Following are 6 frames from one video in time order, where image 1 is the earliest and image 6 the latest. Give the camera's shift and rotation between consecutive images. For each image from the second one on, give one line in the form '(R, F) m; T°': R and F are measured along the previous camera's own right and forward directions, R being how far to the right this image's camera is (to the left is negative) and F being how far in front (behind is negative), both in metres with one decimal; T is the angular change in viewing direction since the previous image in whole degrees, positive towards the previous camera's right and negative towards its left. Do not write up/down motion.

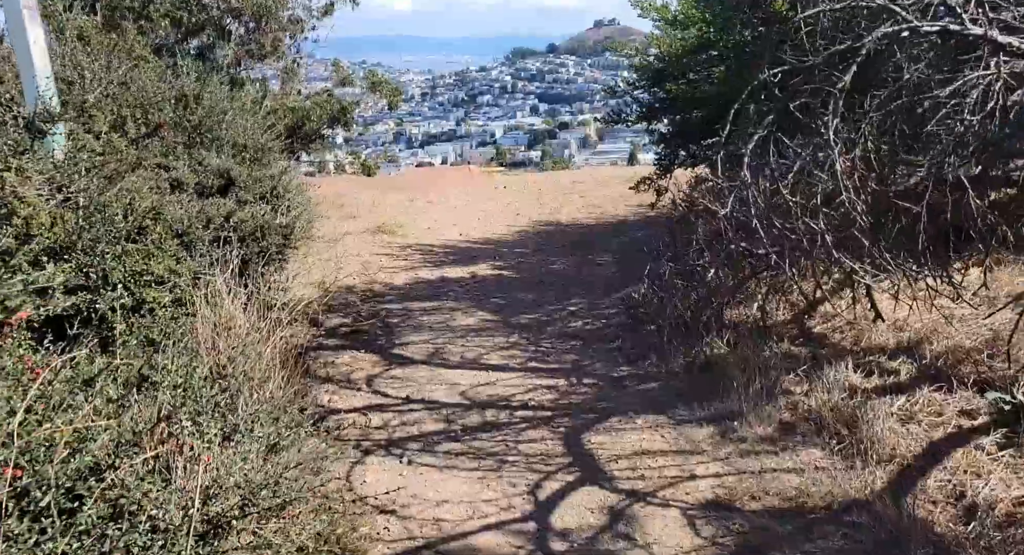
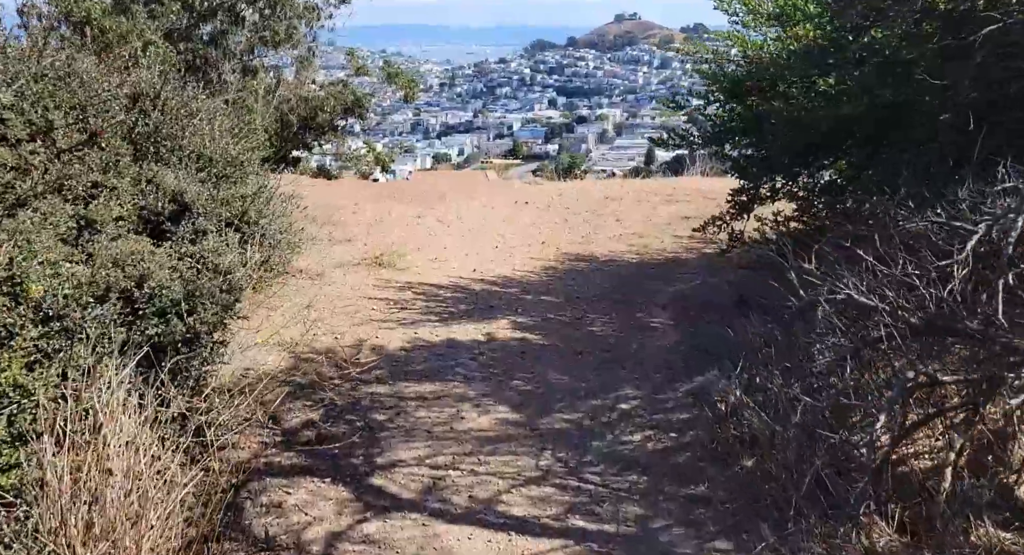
(-0.1, +1.8) m; -1°
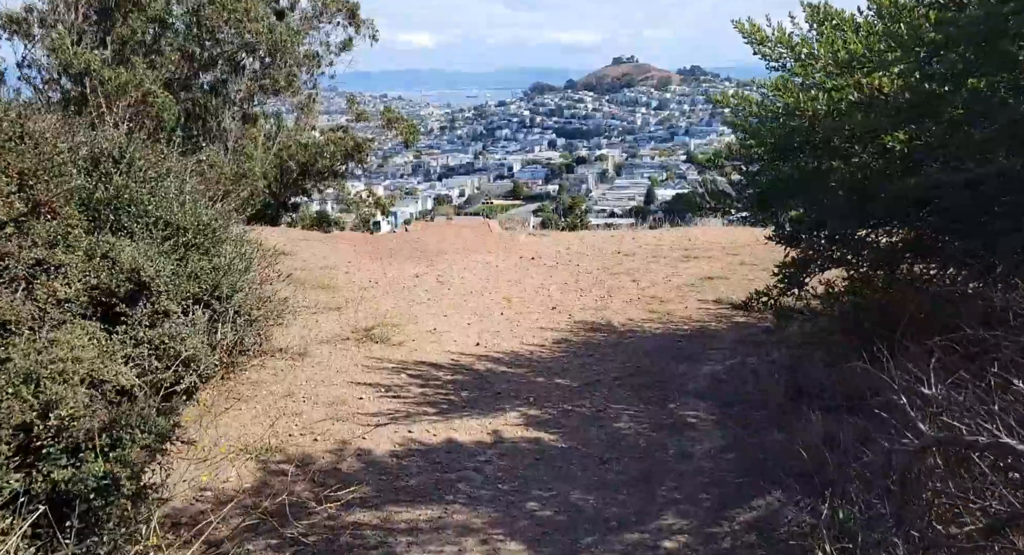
(0.0, +0.9) m; 0°
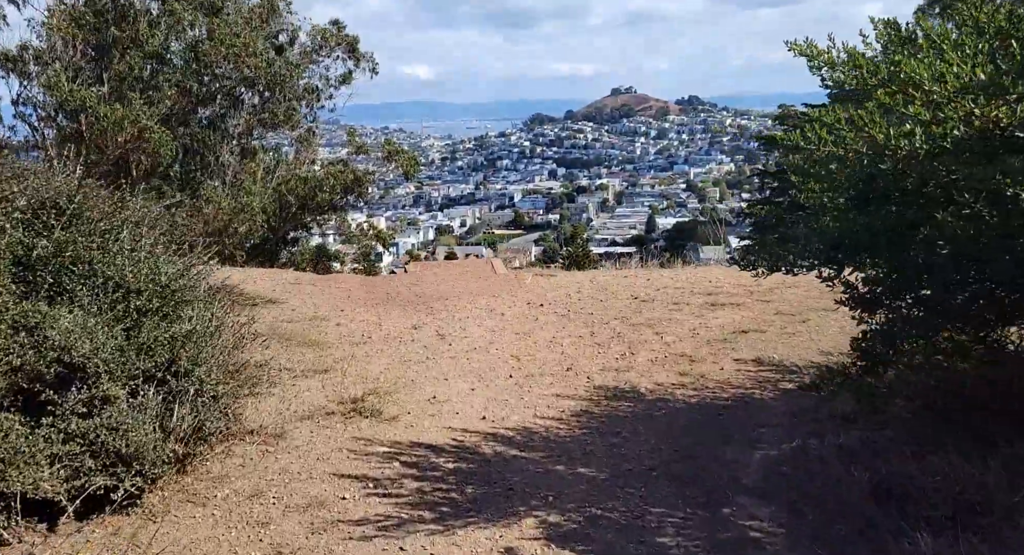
(-0.1, +1.0) m; 0°
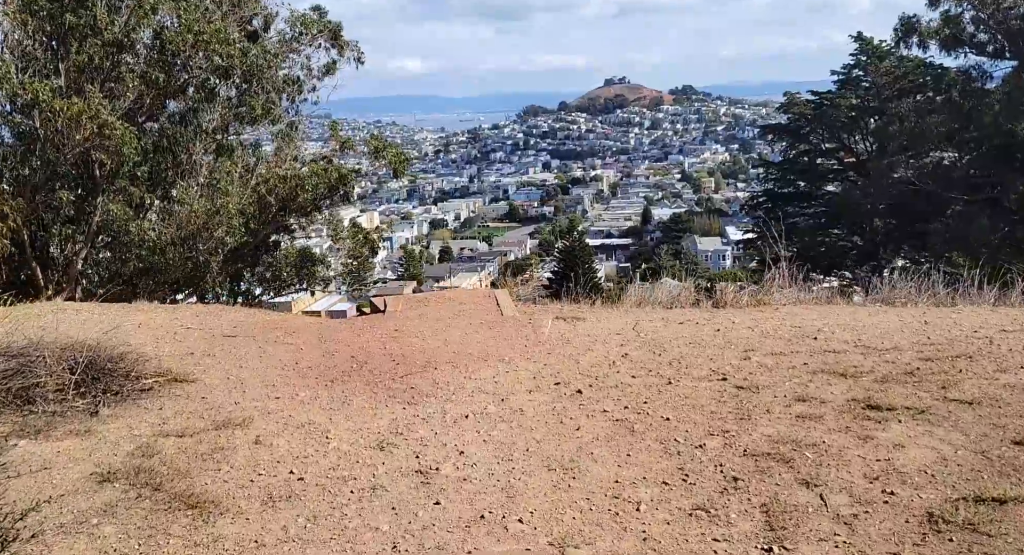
(-0.2, +3.9) m; 0°
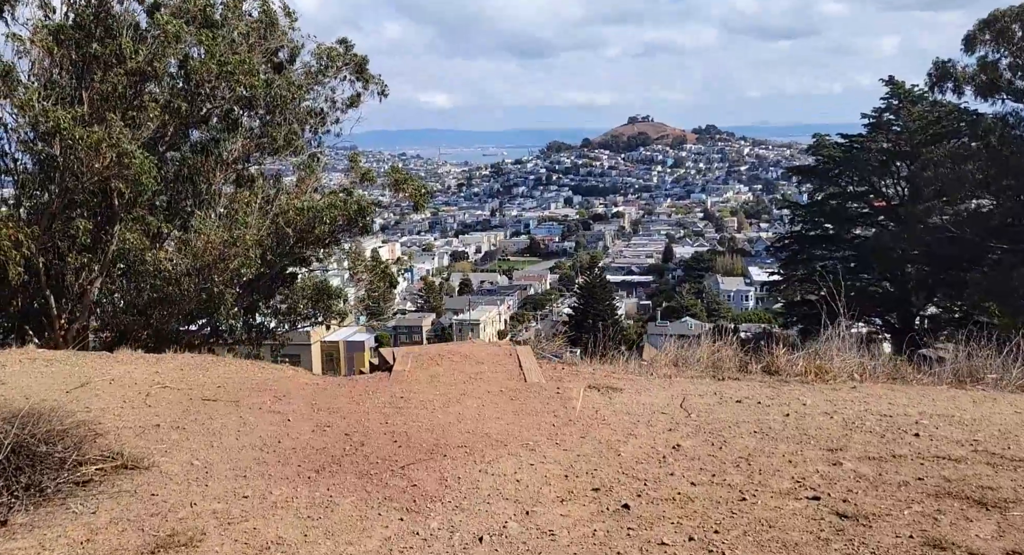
(-0.1, +1.6) m; -1°
